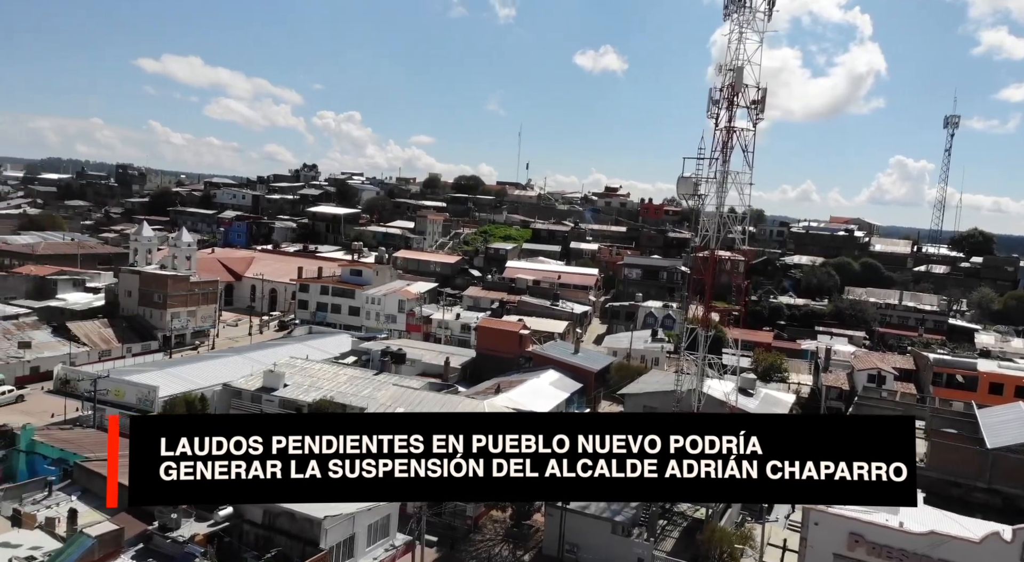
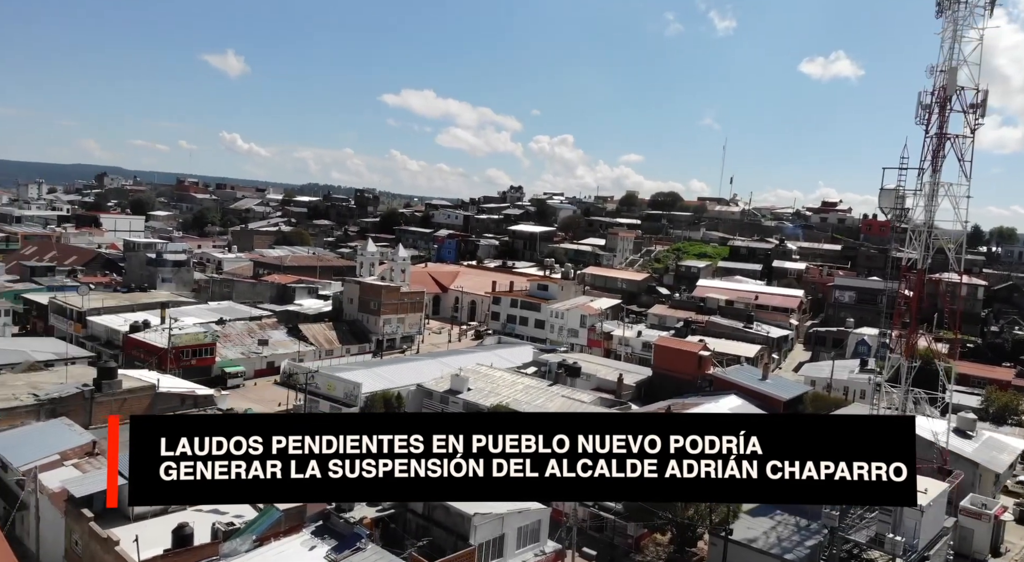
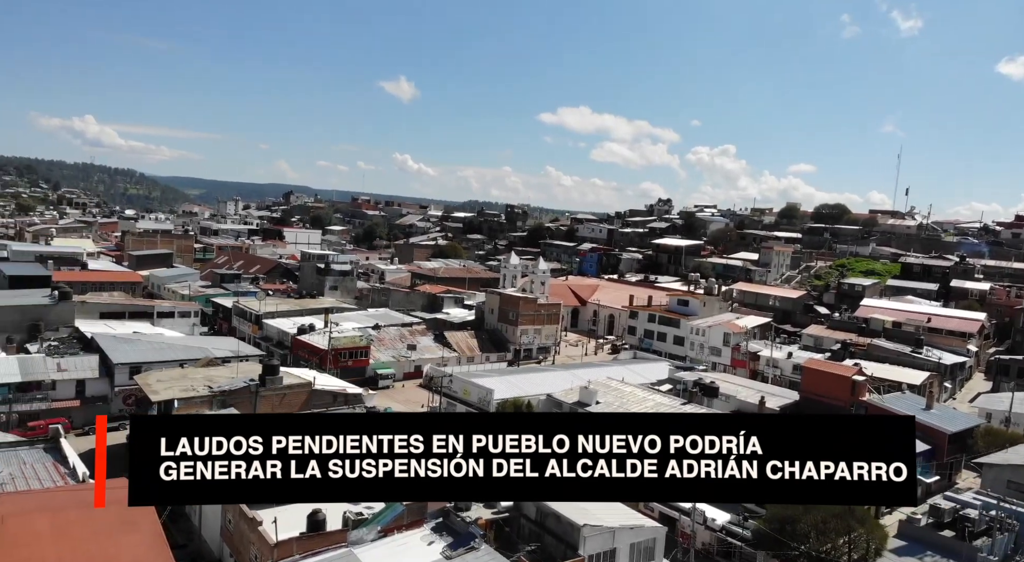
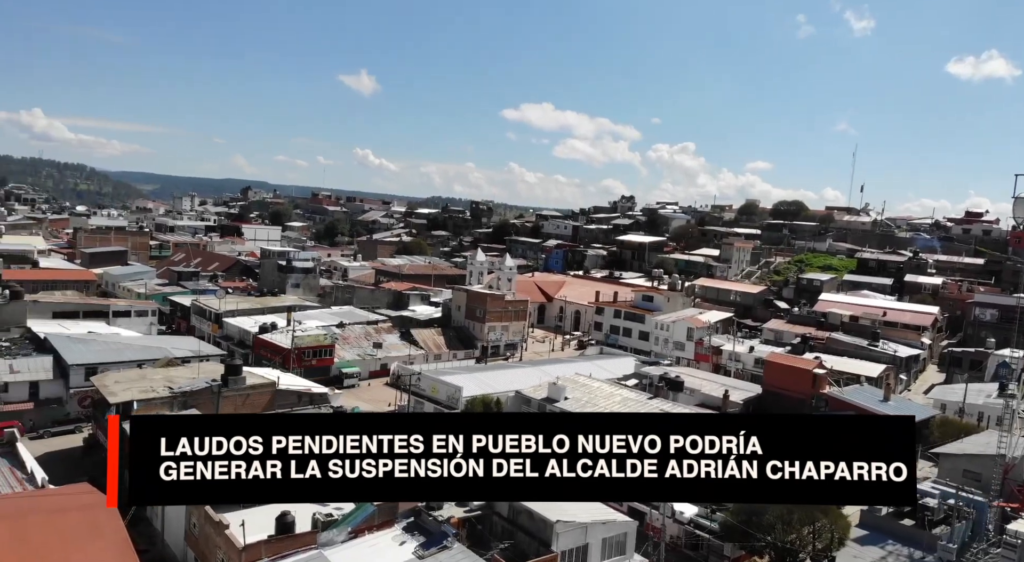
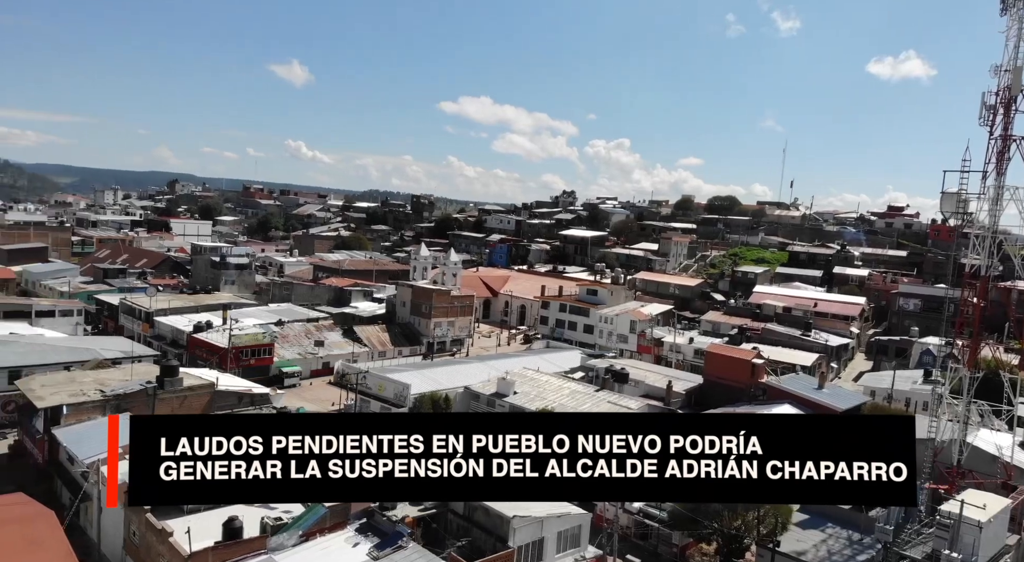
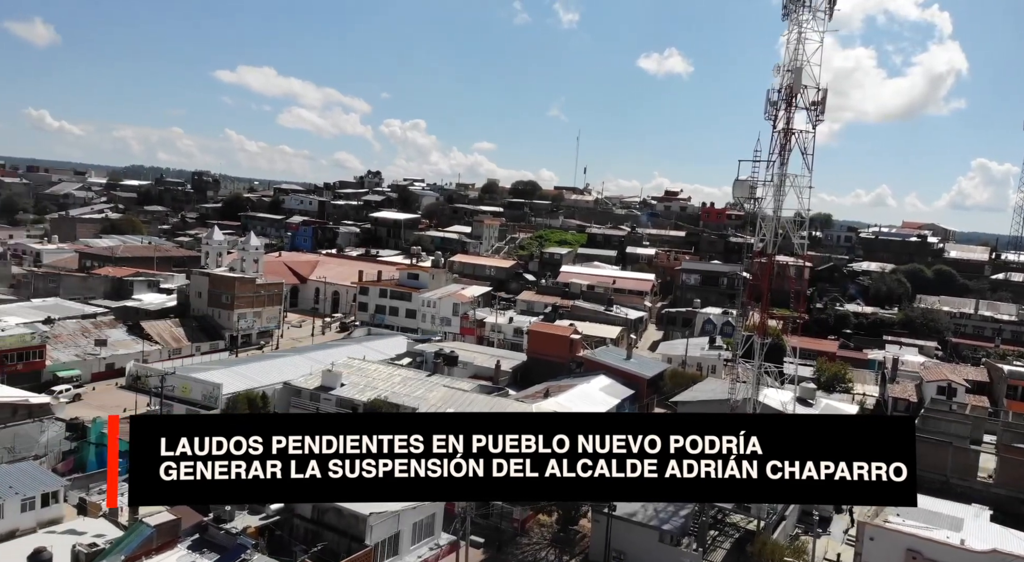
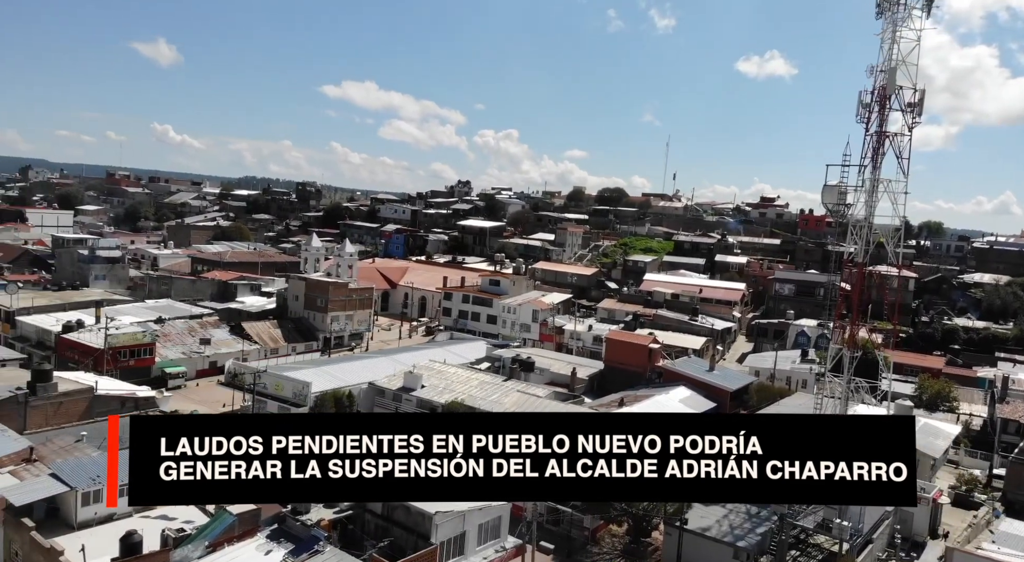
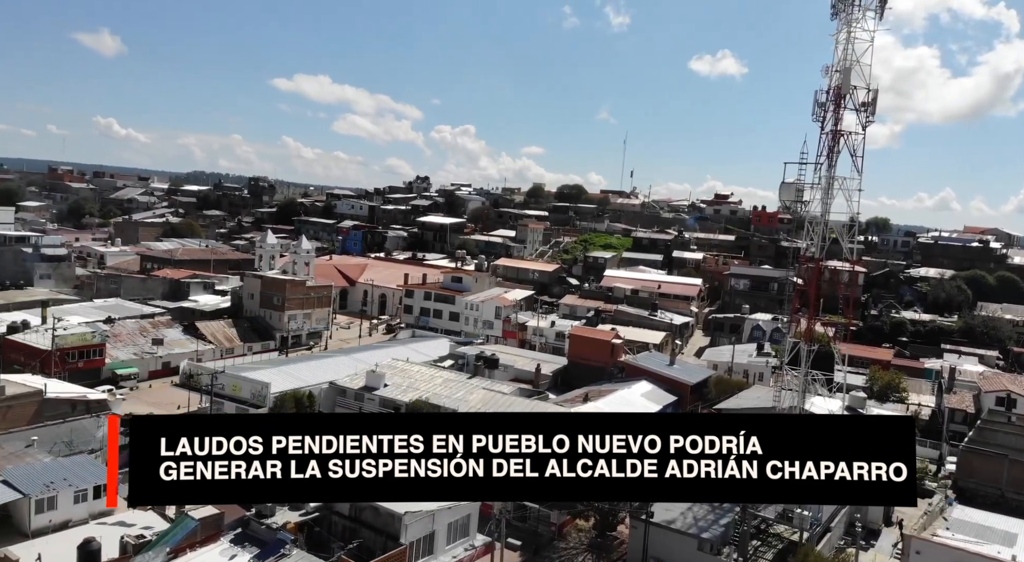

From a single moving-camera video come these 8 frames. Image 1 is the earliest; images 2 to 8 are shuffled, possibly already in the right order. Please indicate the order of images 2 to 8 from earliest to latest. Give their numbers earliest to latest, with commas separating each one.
6, 8, 7, 2, 5, 4, 3
